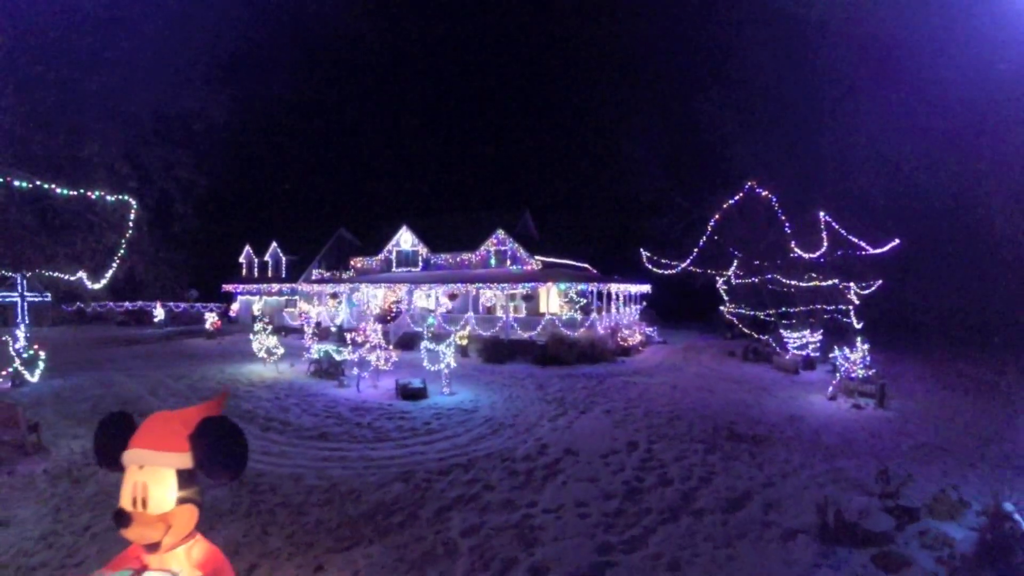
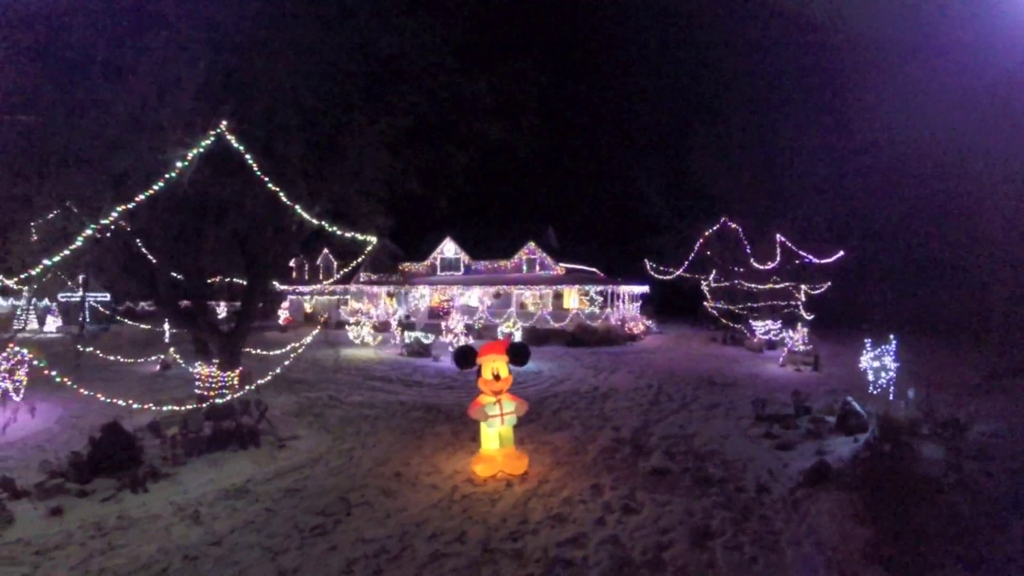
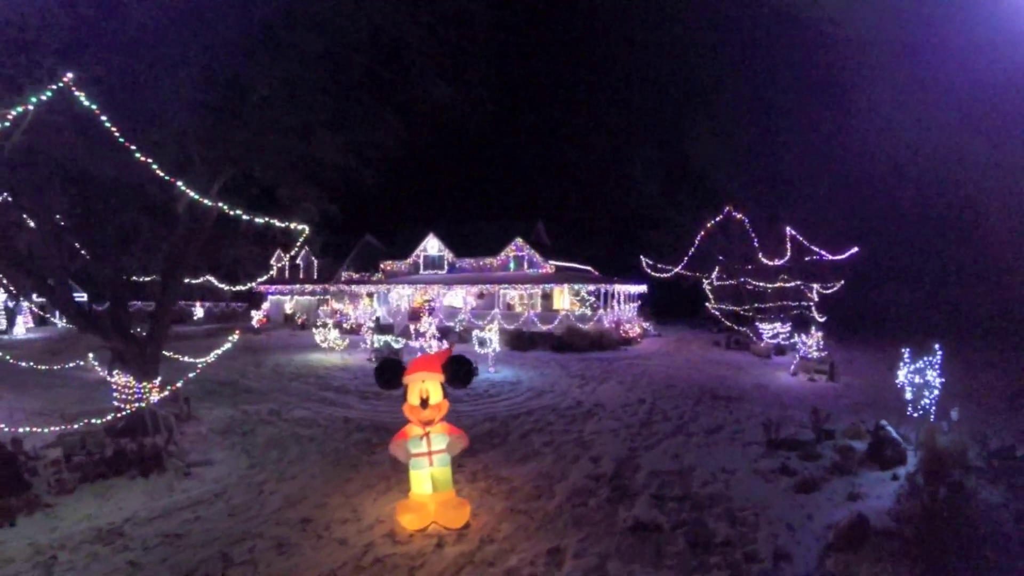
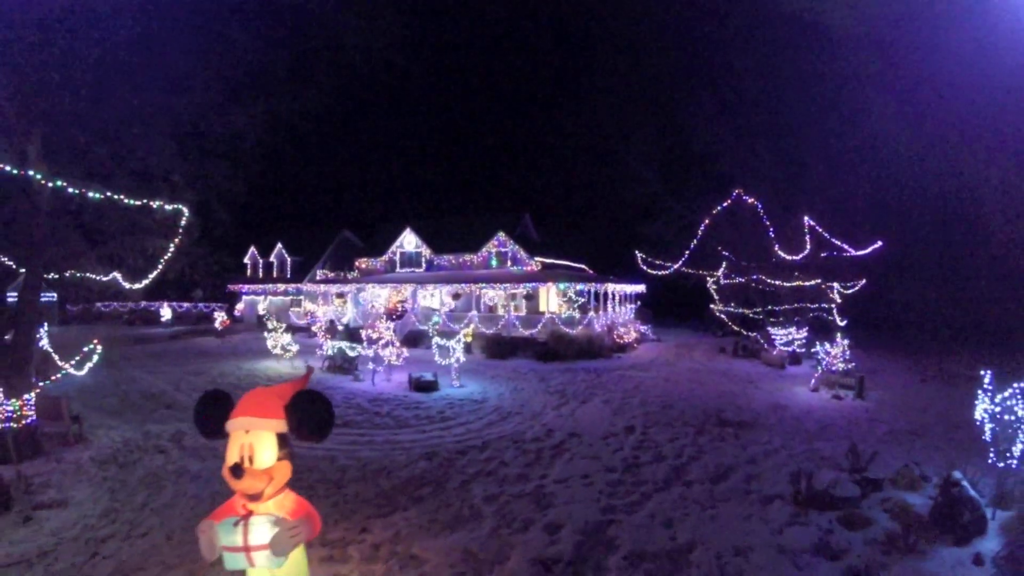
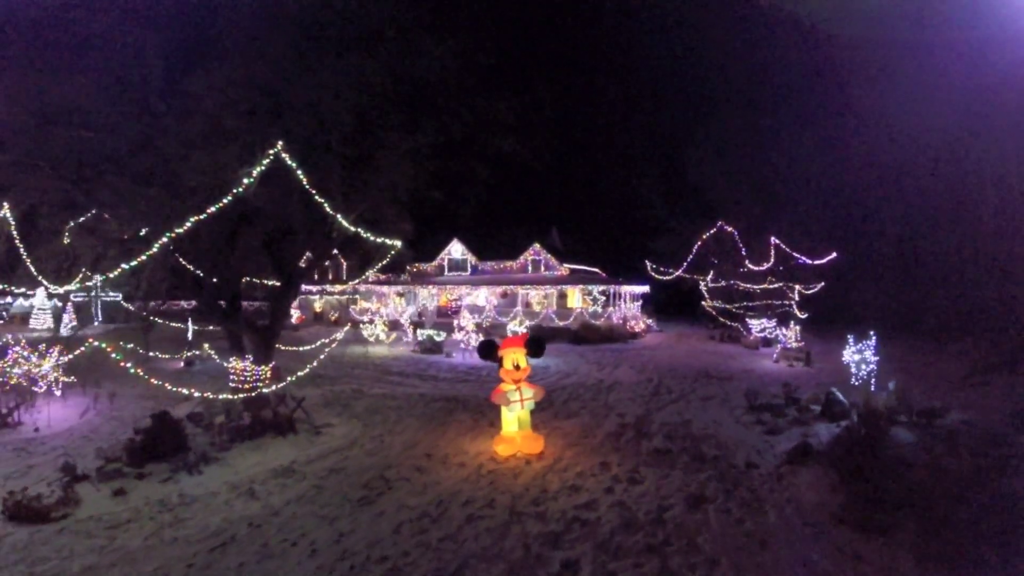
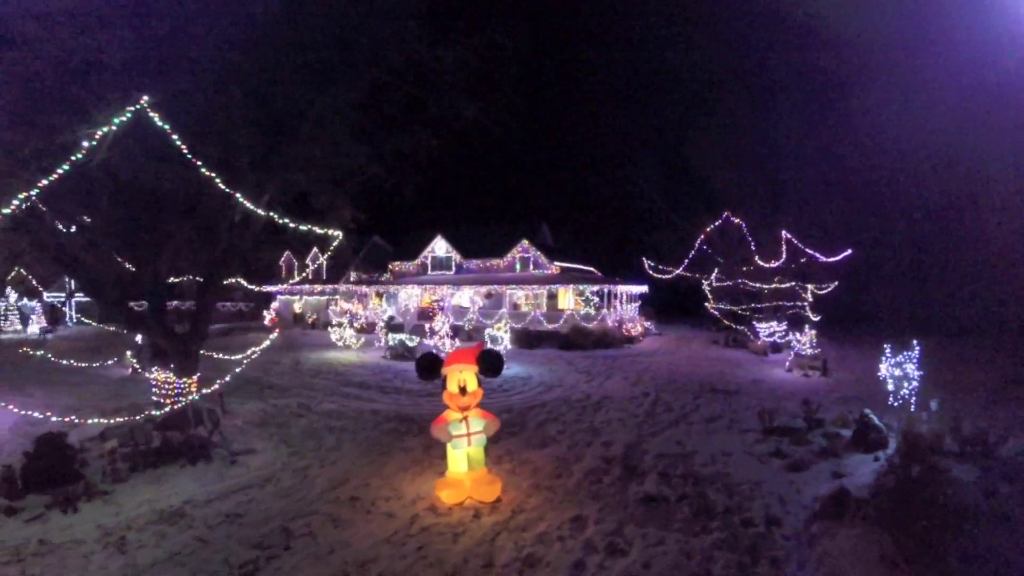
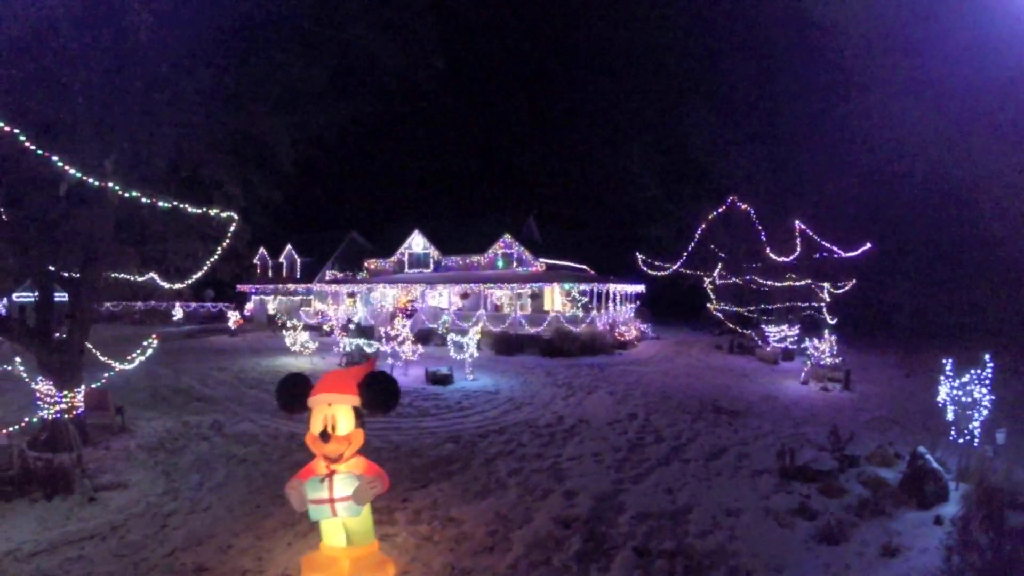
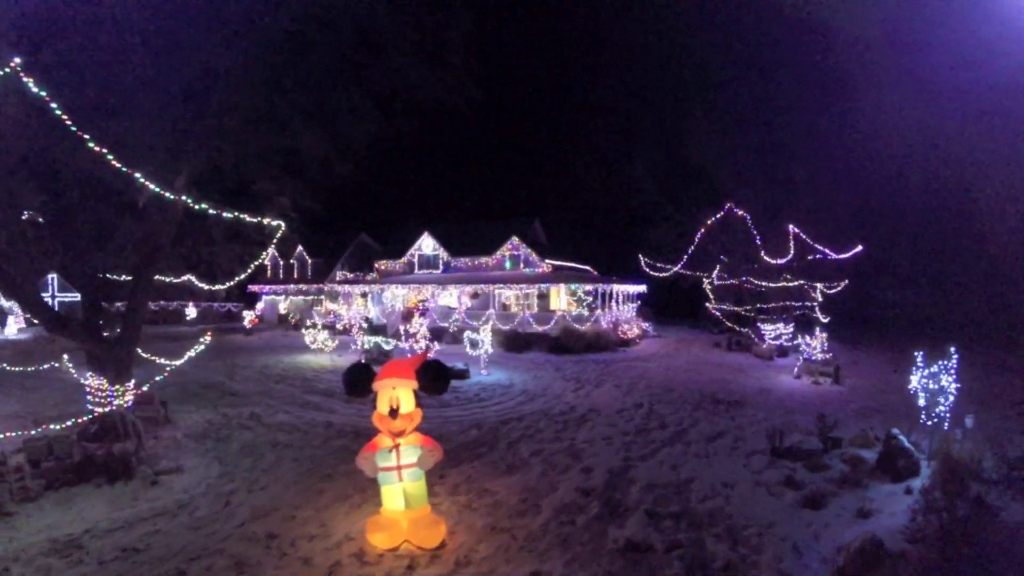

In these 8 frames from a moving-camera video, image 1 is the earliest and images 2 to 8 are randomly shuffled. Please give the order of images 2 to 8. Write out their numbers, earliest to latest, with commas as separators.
4, 7, 8, 3, 6, 2, 5
